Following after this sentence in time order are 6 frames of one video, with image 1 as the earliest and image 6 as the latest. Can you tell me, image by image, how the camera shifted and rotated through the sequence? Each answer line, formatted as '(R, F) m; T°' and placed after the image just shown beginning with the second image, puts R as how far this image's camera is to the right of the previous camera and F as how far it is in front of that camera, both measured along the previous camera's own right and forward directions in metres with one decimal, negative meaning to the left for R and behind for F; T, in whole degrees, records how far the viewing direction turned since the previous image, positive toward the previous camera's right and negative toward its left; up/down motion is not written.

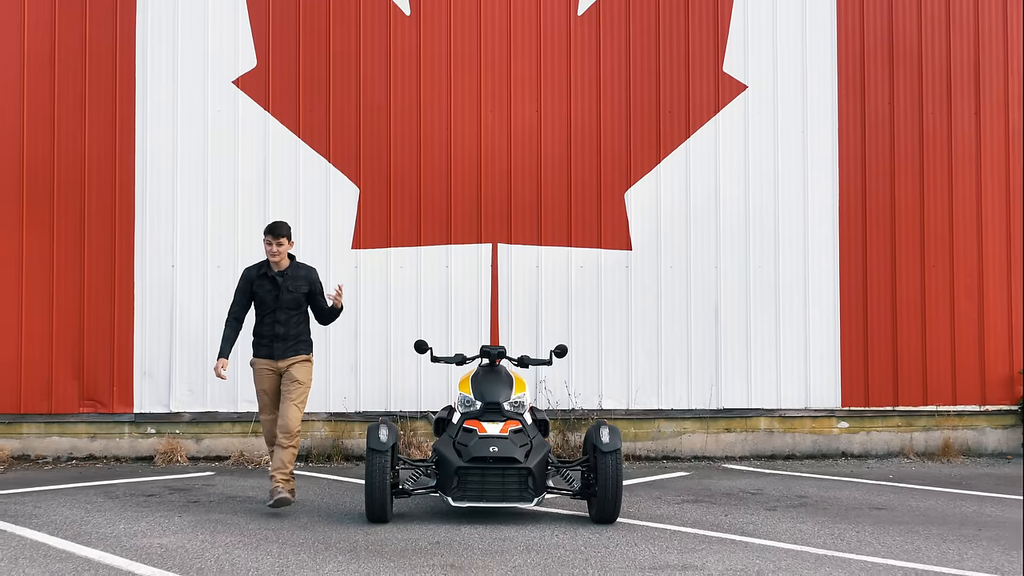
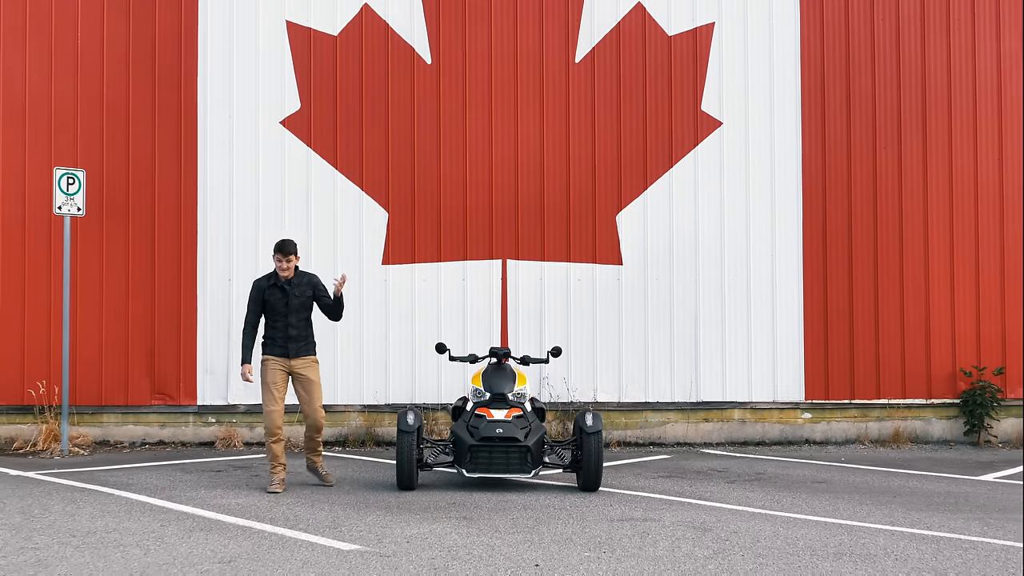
(+0.2, -1.4) m; -2°
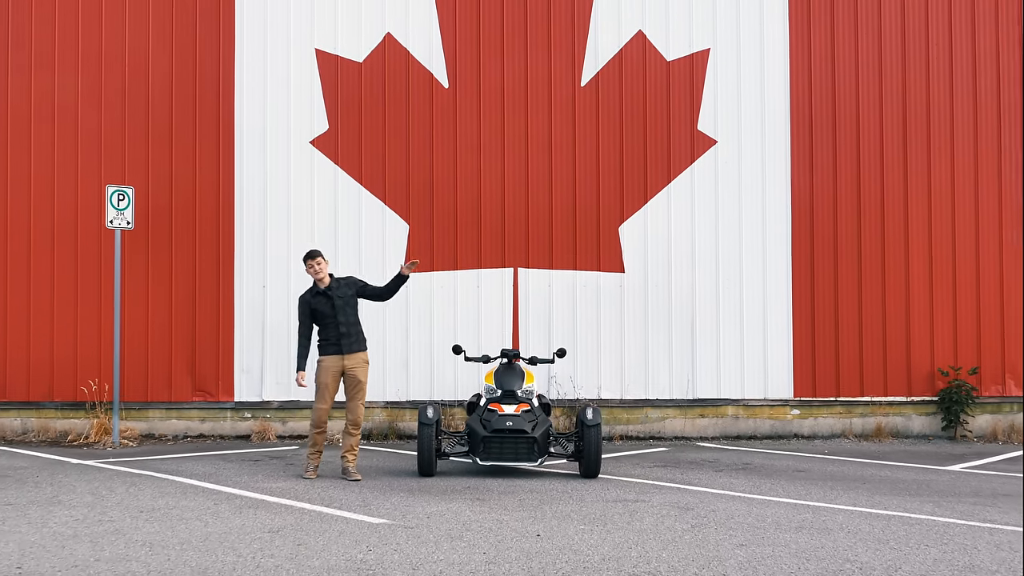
(+0.1, -0.9) m; -1°
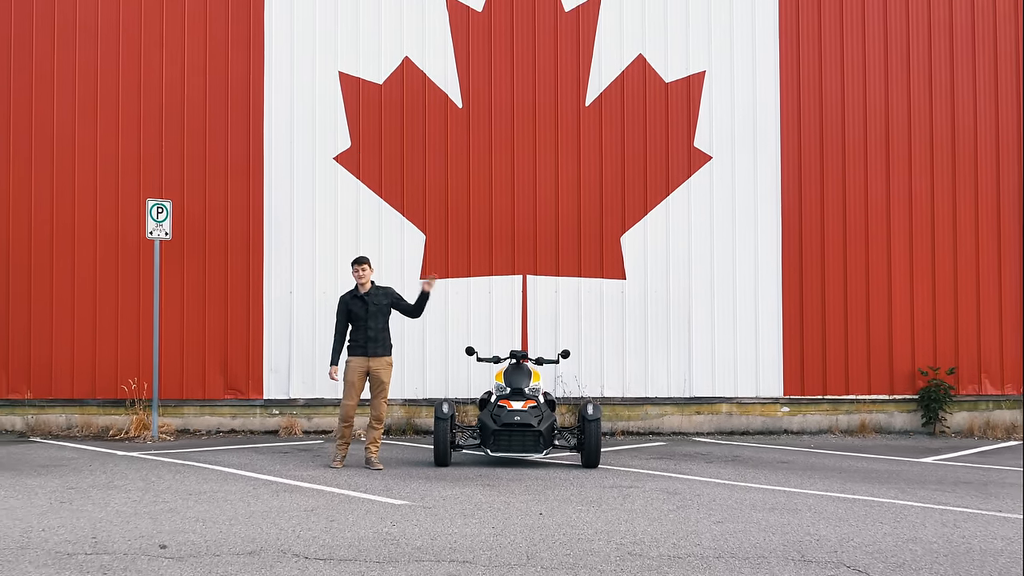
(+0.1, -0.8) m; -1°
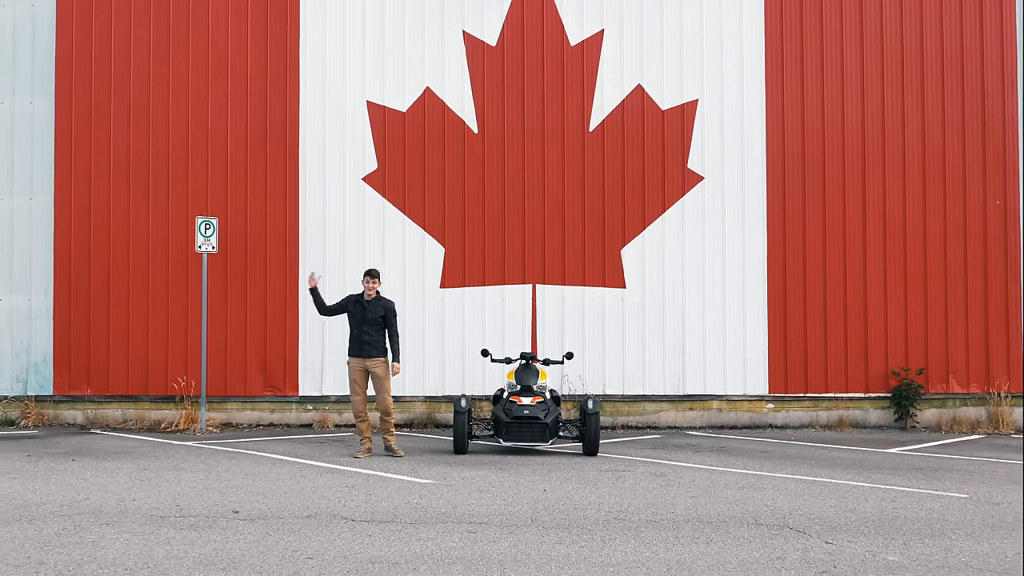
(+0.1, -1.2) m; -1°
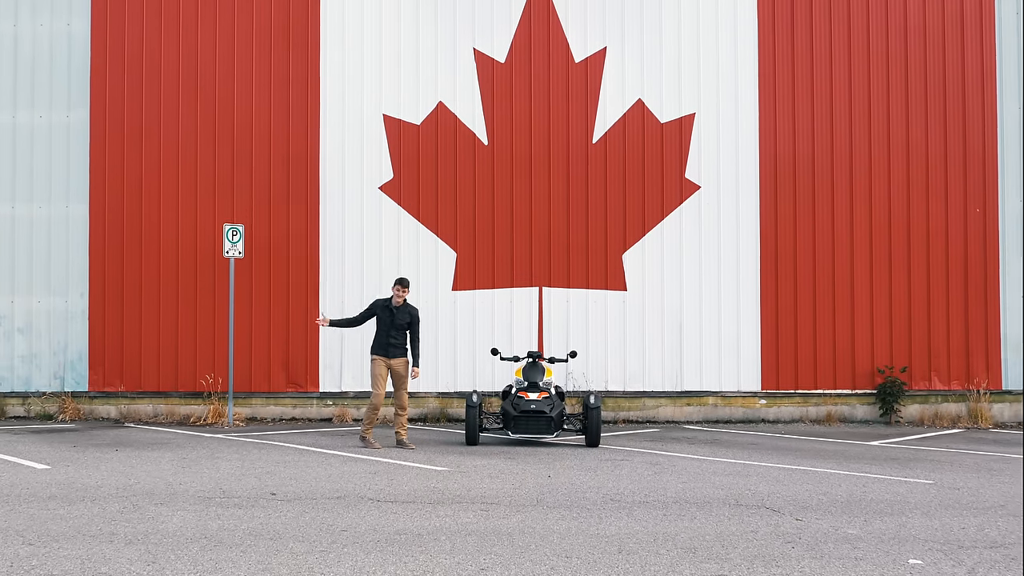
(0.0, -0.8) m; -1°
